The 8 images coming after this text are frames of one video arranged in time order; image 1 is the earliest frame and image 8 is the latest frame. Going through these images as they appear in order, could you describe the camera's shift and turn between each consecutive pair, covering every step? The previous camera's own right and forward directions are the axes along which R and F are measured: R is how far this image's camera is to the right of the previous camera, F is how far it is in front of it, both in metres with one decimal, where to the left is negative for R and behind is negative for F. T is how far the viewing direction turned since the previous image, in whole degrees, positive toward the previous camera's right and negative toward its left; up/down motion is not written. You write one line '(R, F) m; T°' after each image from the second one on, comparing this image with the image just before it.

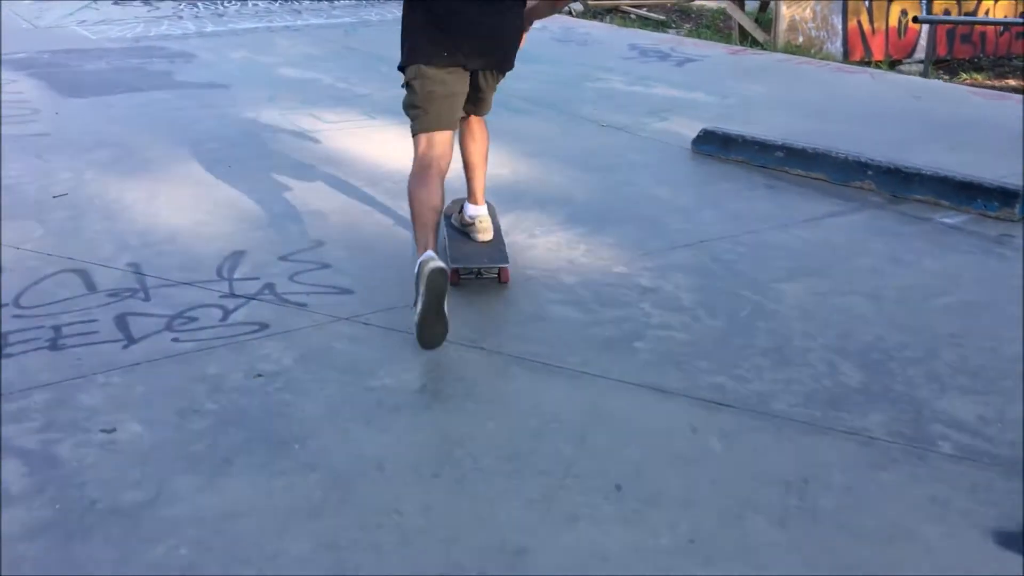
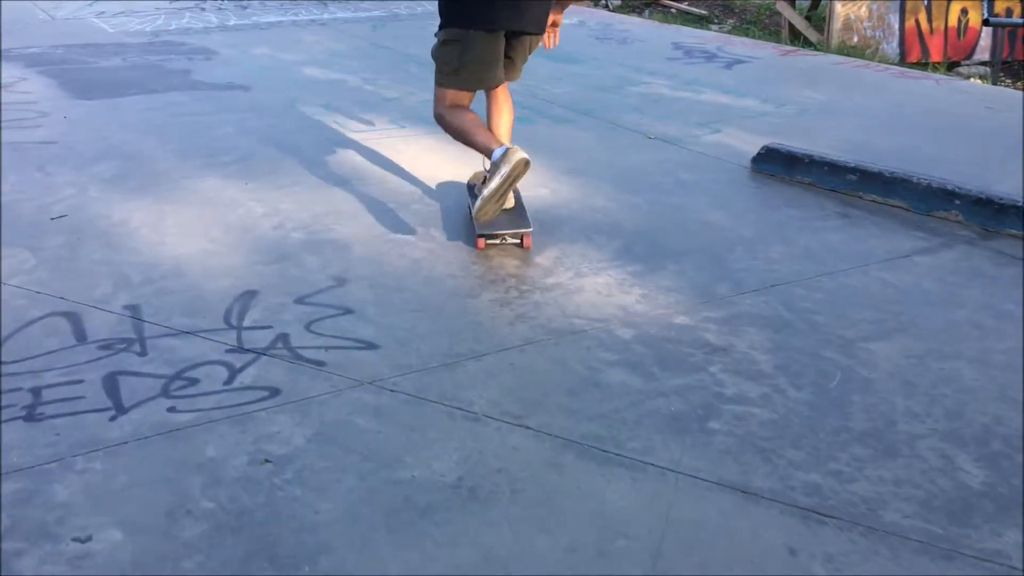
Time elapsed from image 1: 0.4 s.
(-0.1, +0.4) m; -1°
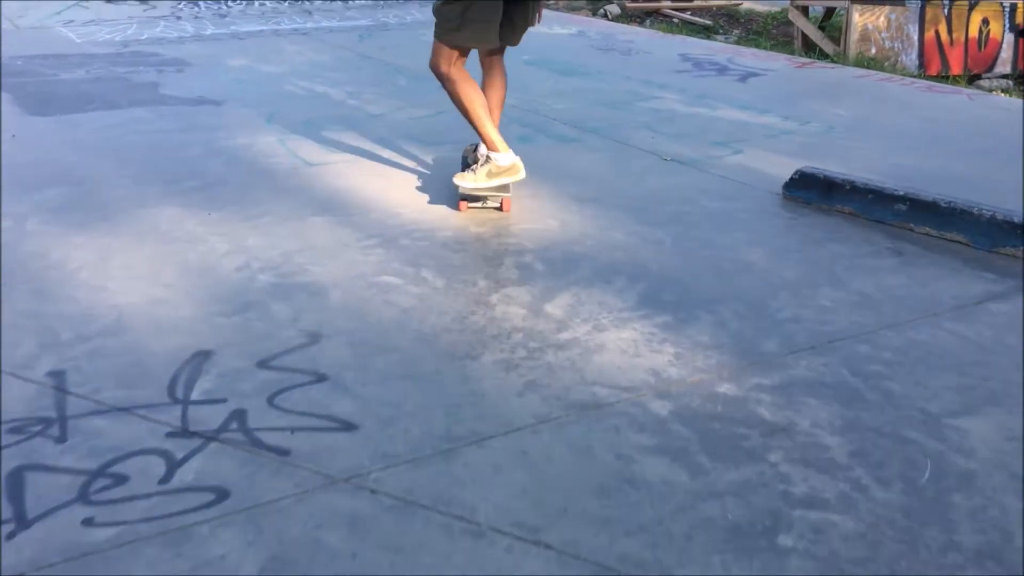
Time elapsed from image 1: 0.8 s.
(0.0, +0.5) m; +1°
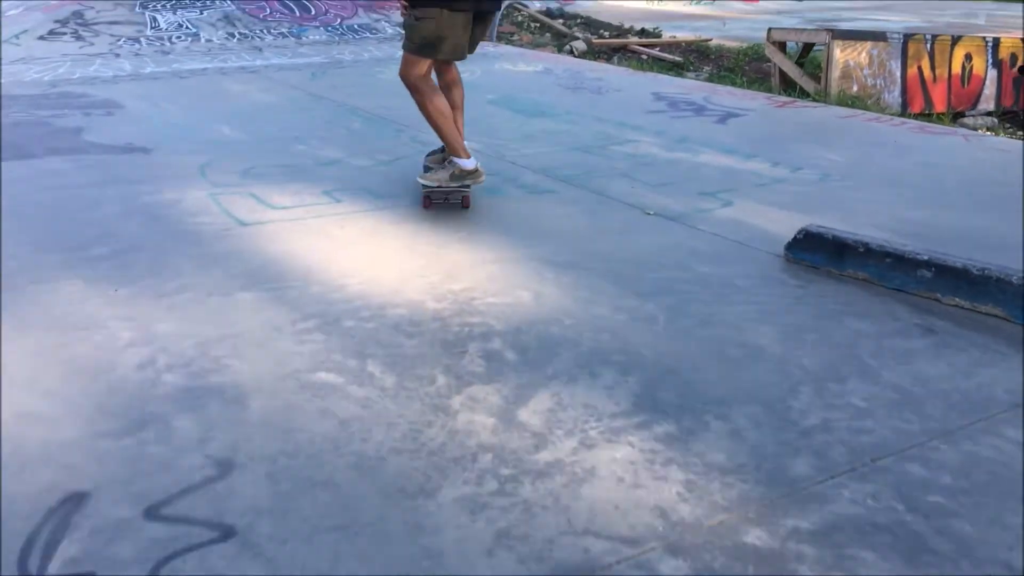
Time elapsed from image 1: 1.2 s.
(0.0, +0.5) m; +2°
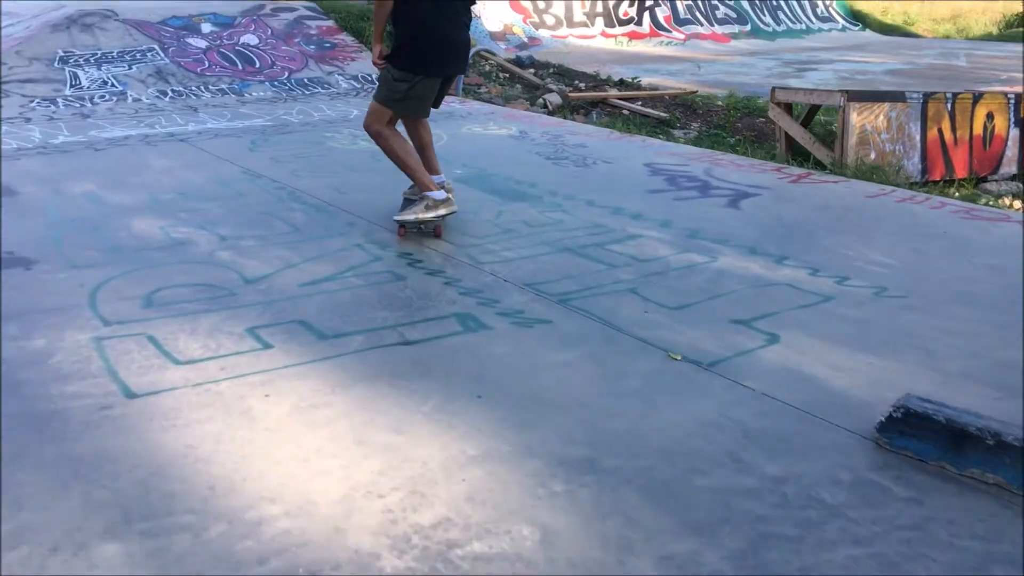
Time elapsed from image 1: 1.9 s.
(-0.1, +0.9) m; +2°
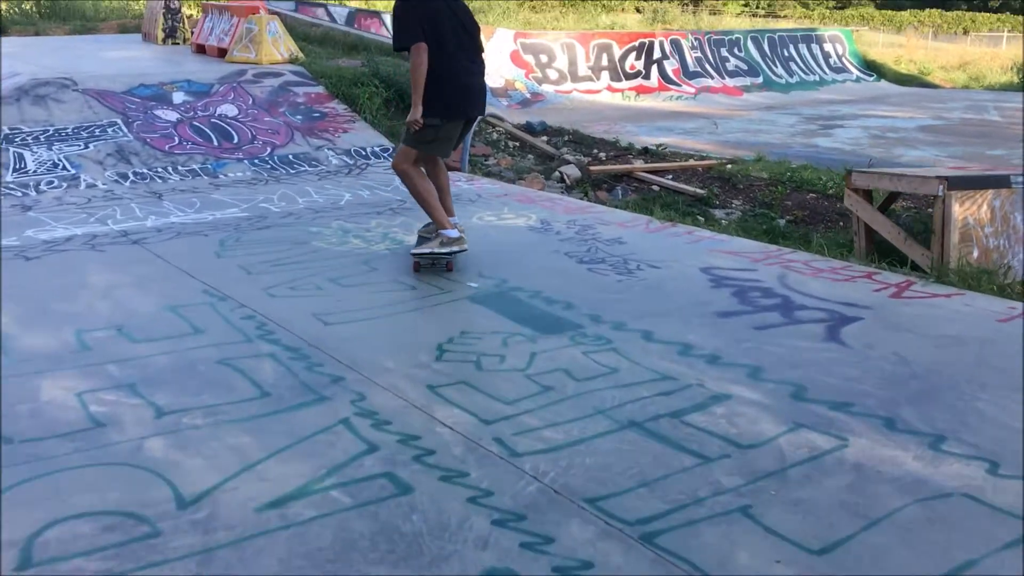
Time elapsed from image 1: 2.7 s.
(-0.2, +1.1) m; 0°
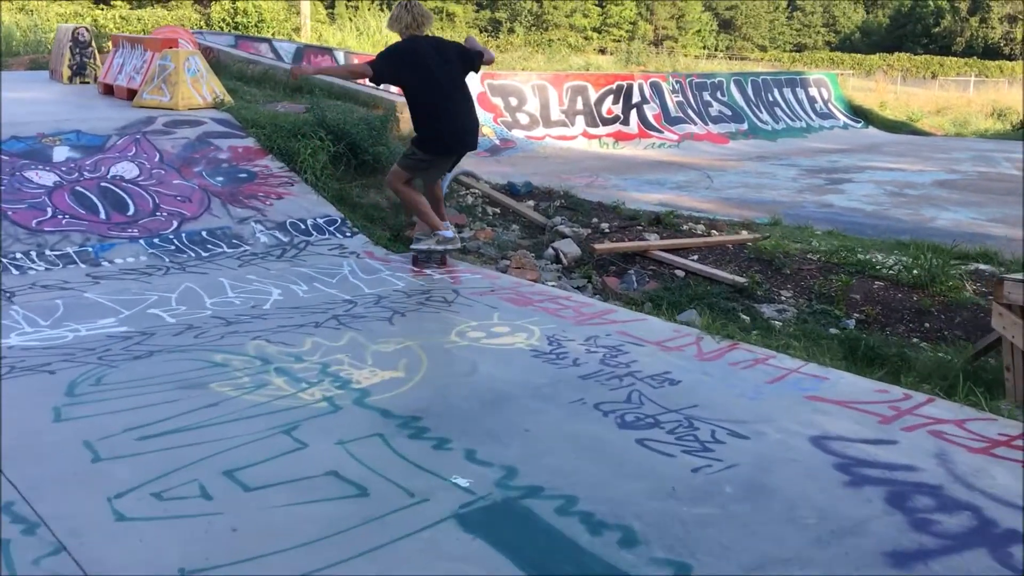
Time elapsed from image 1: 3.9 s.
(-0.2, +1.8) m; +3°
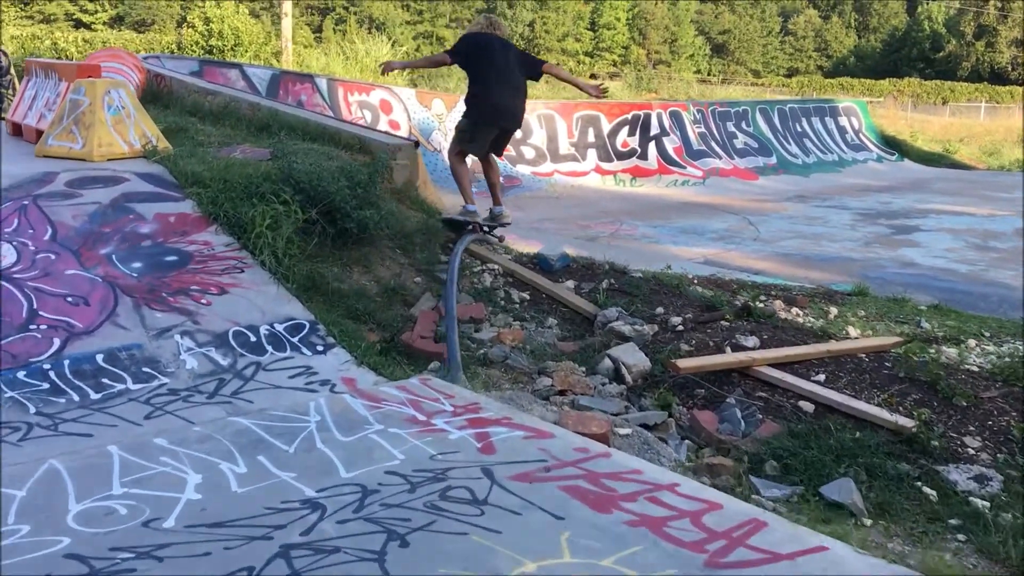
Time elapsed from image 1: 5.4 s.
(-0.3, +1.9) m; +1°
